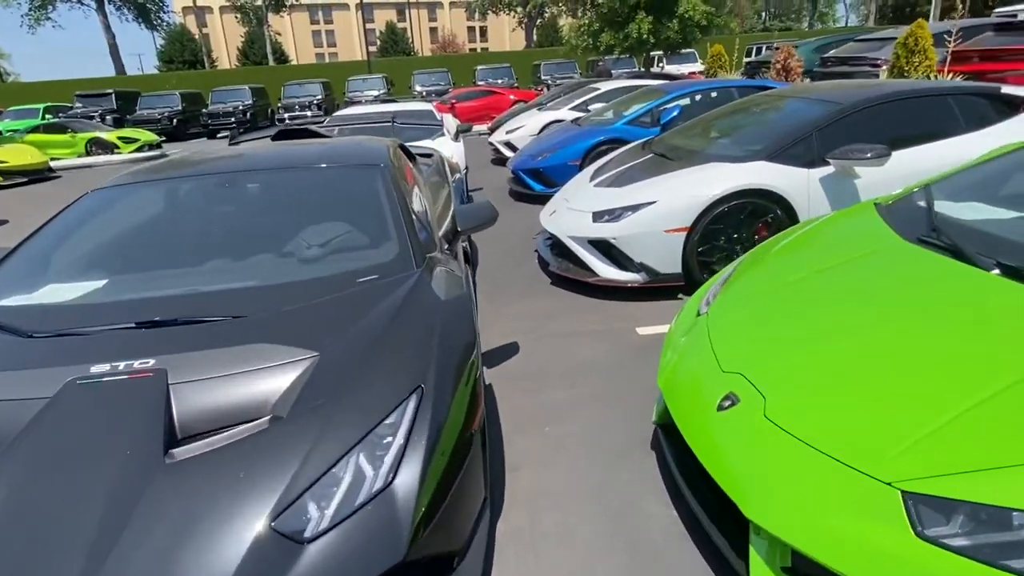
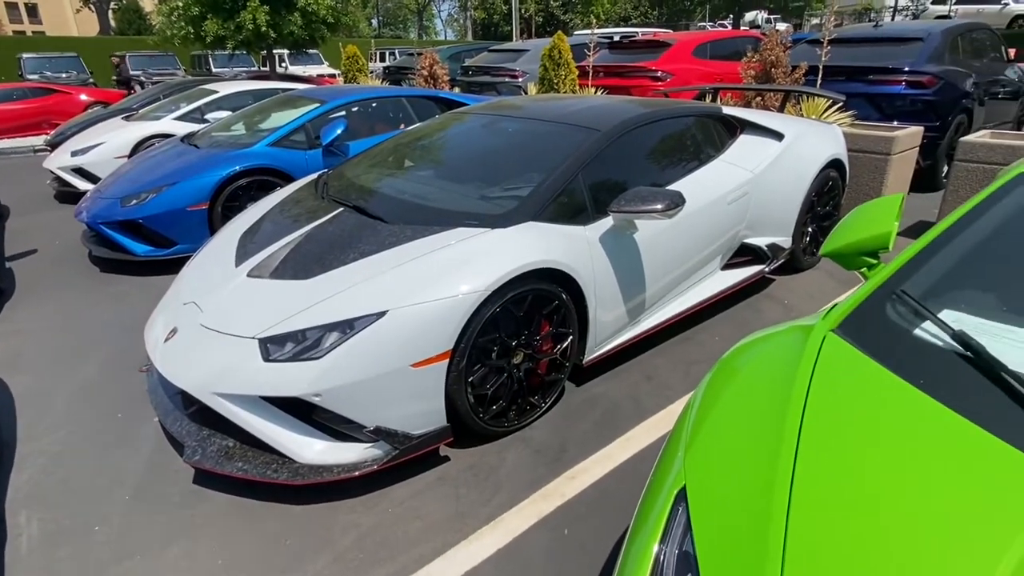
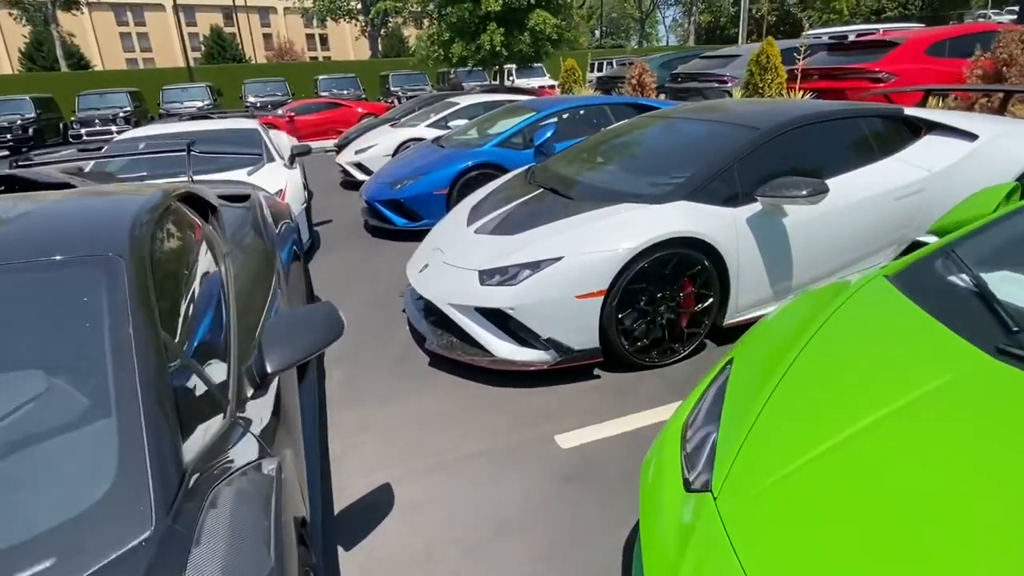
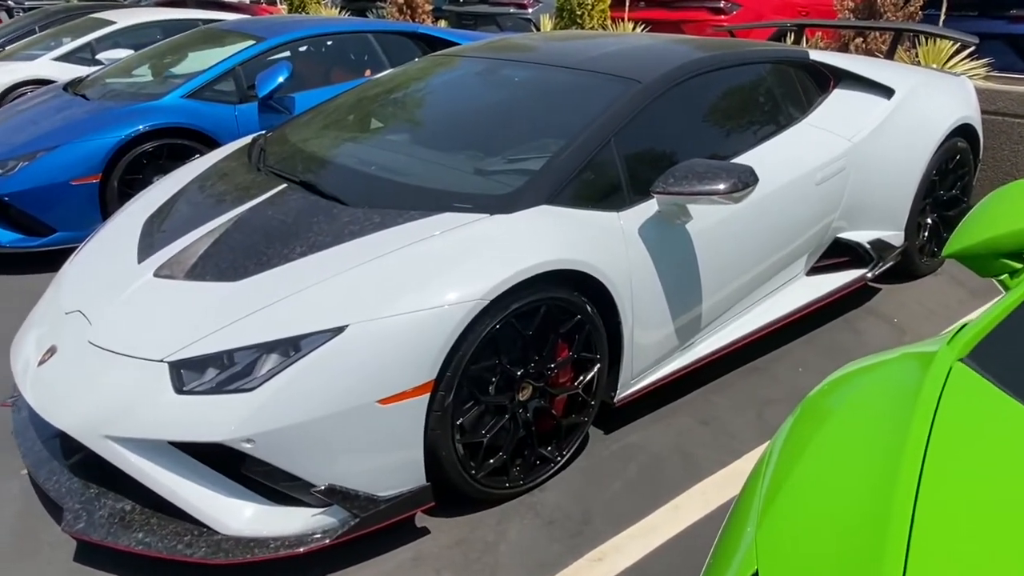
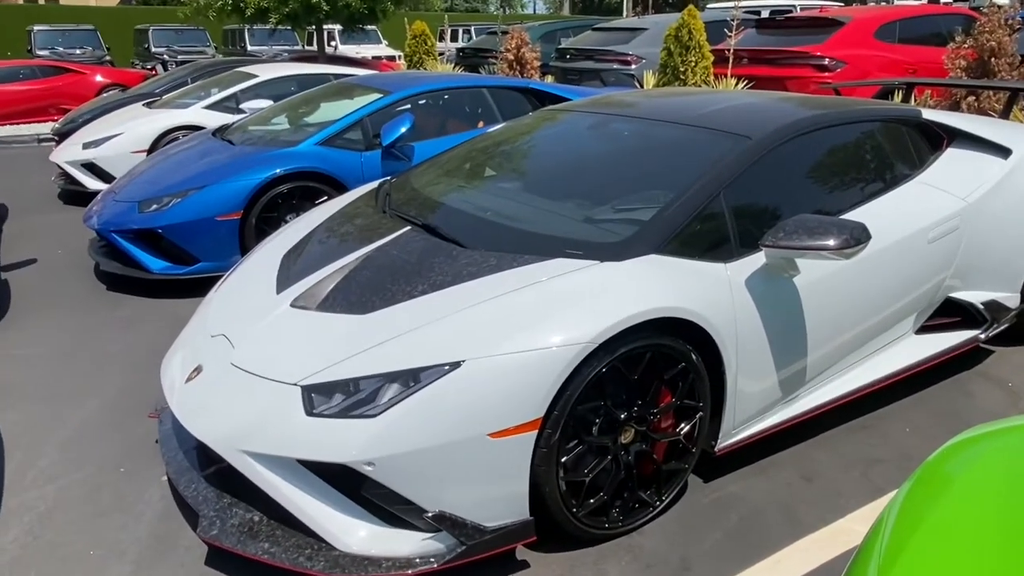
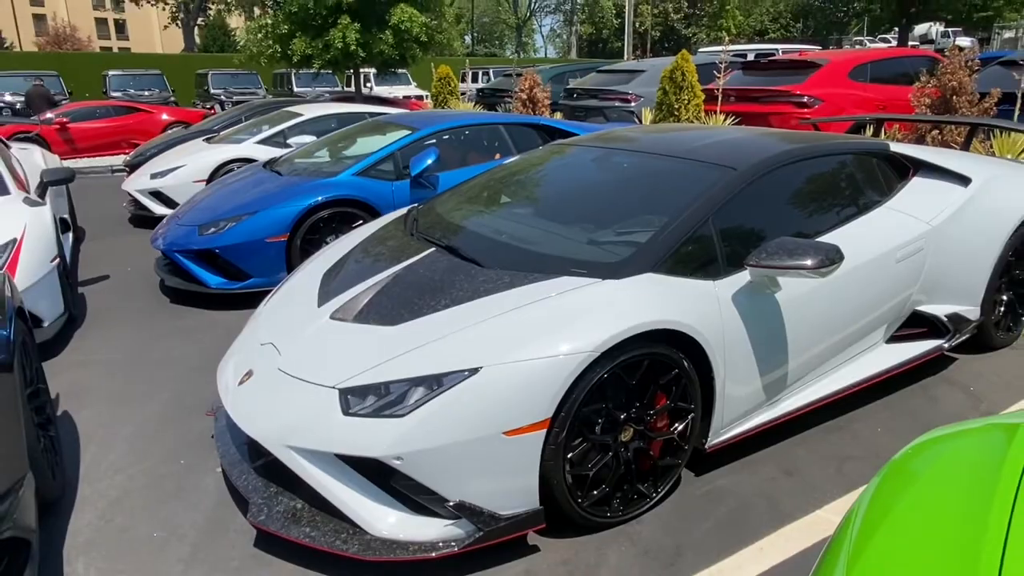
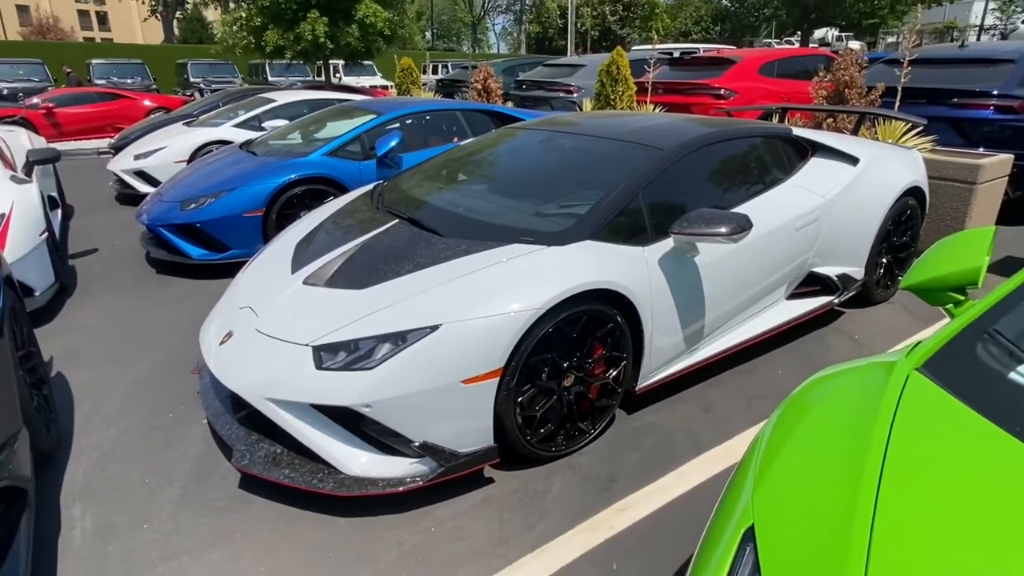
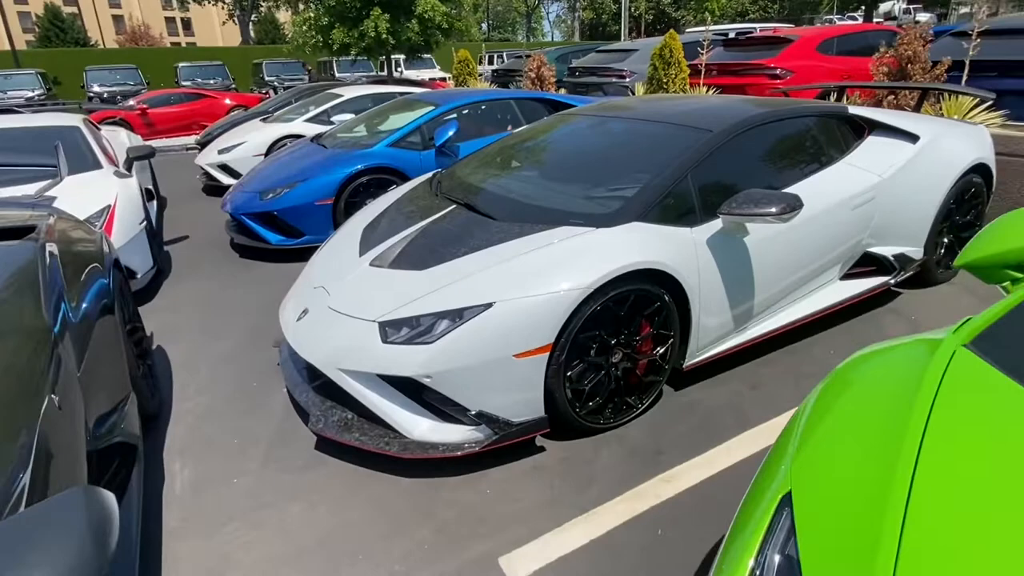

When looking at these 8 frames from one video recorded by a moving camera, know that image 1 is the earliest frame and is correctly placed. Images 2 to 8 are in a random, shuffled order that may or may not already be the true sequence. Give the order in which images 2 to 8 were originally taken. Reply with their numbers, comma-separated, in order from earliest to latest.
3, 8, 2, 4, 7, 5, 6
